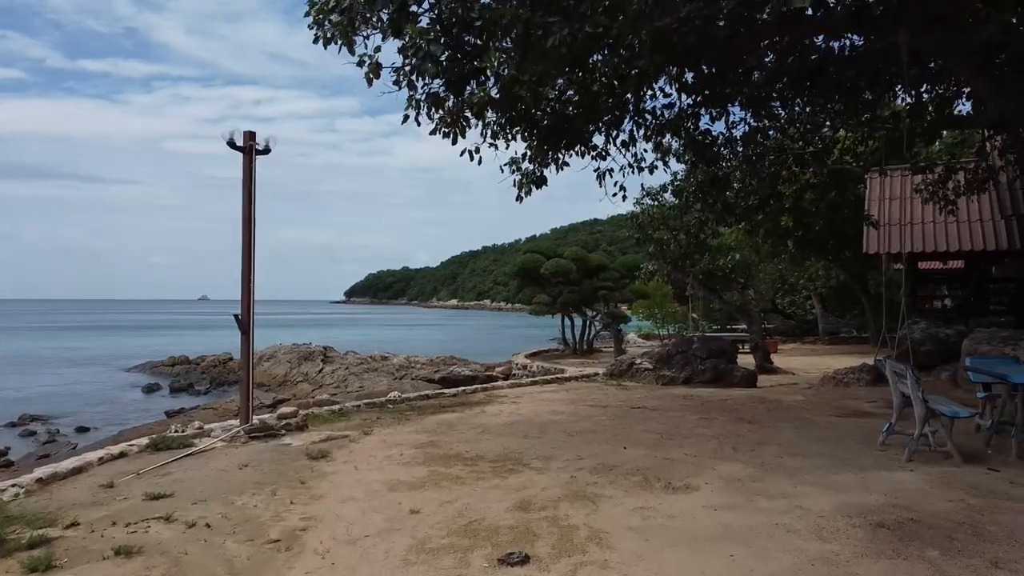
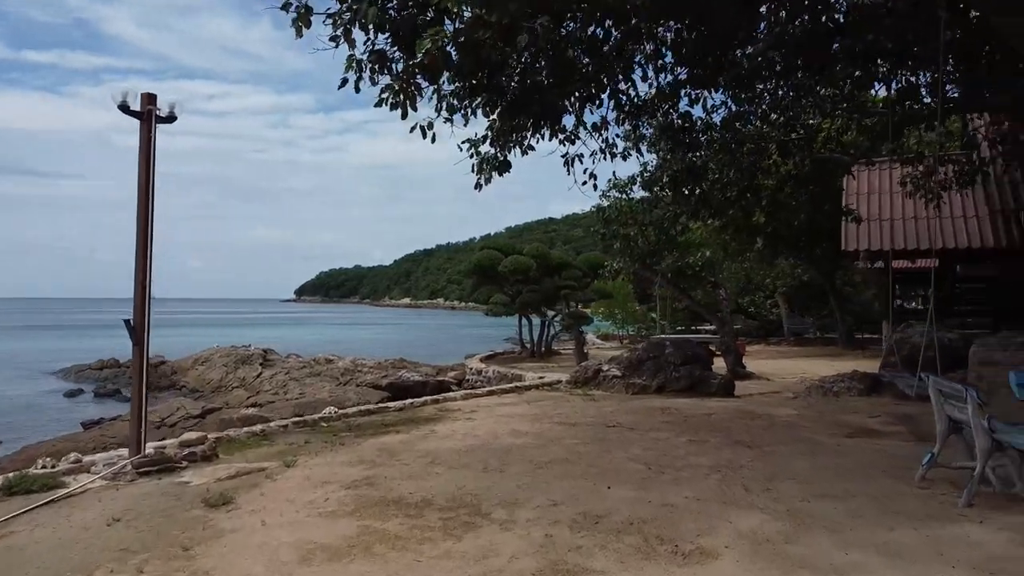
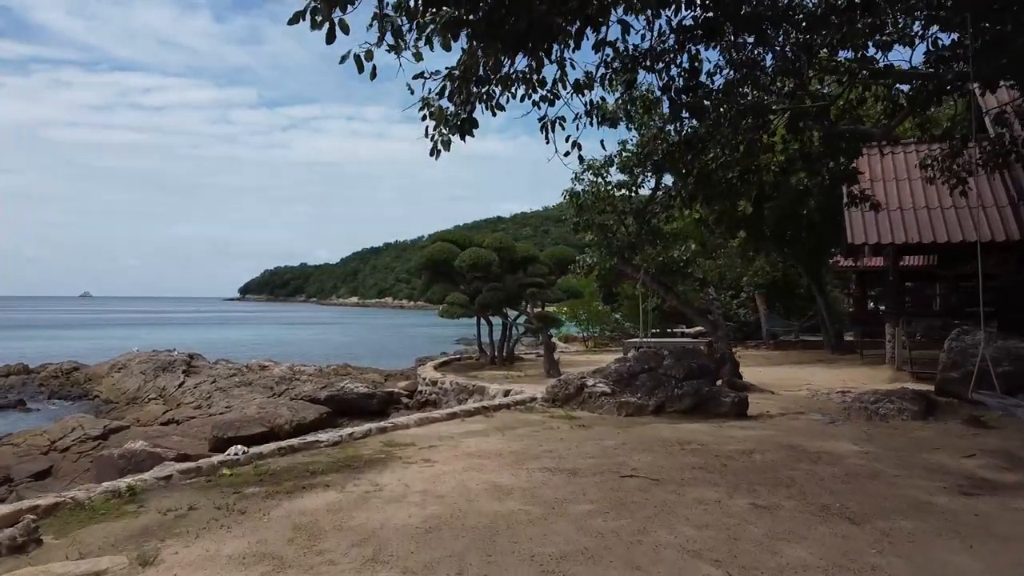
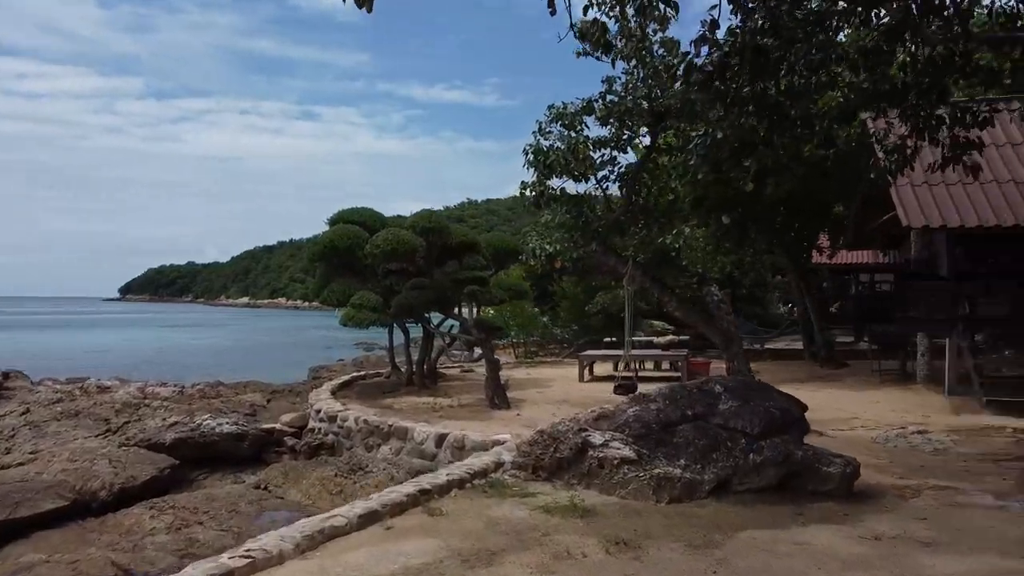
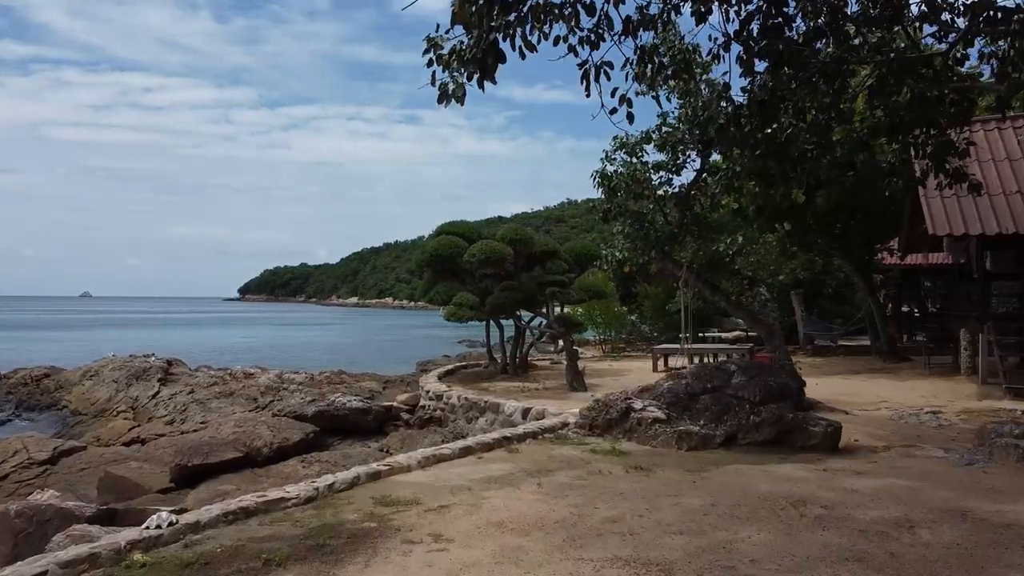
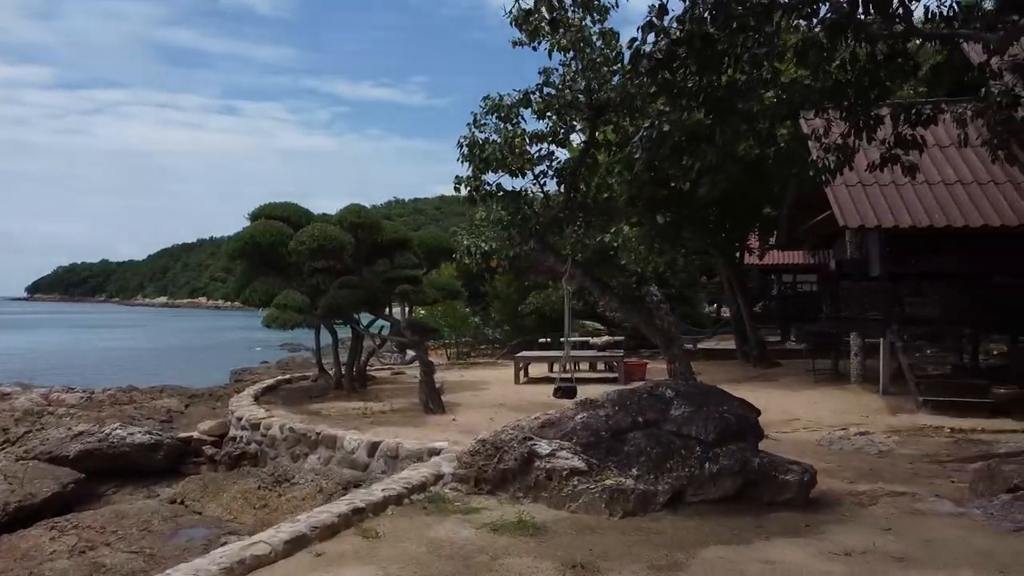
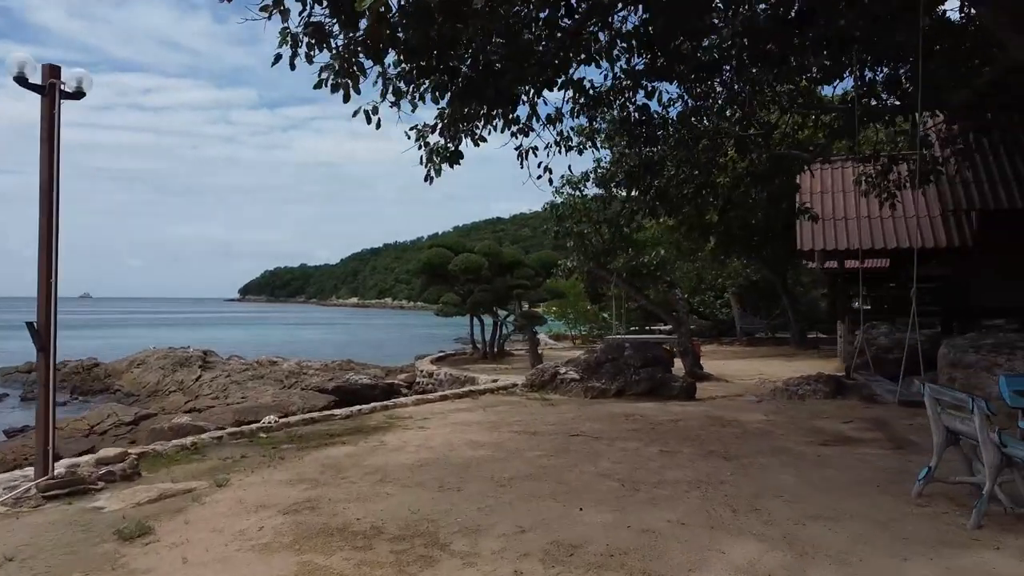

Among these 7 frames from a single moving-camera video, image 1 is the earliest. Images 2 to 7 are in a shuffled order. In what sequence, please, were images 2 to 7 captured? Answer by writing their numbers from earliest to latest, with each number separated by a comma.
2, 7, 3, 5, 4, 6
